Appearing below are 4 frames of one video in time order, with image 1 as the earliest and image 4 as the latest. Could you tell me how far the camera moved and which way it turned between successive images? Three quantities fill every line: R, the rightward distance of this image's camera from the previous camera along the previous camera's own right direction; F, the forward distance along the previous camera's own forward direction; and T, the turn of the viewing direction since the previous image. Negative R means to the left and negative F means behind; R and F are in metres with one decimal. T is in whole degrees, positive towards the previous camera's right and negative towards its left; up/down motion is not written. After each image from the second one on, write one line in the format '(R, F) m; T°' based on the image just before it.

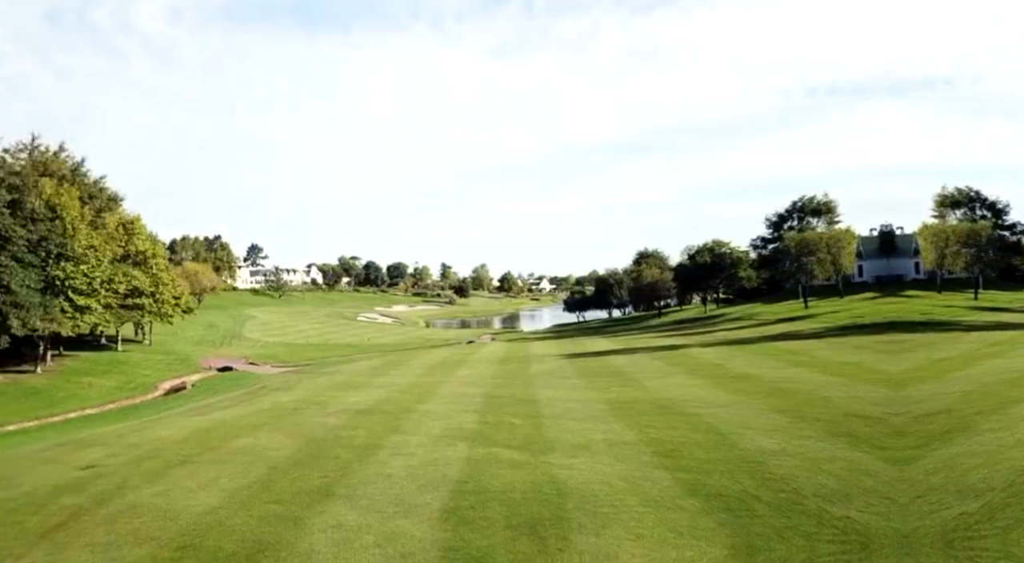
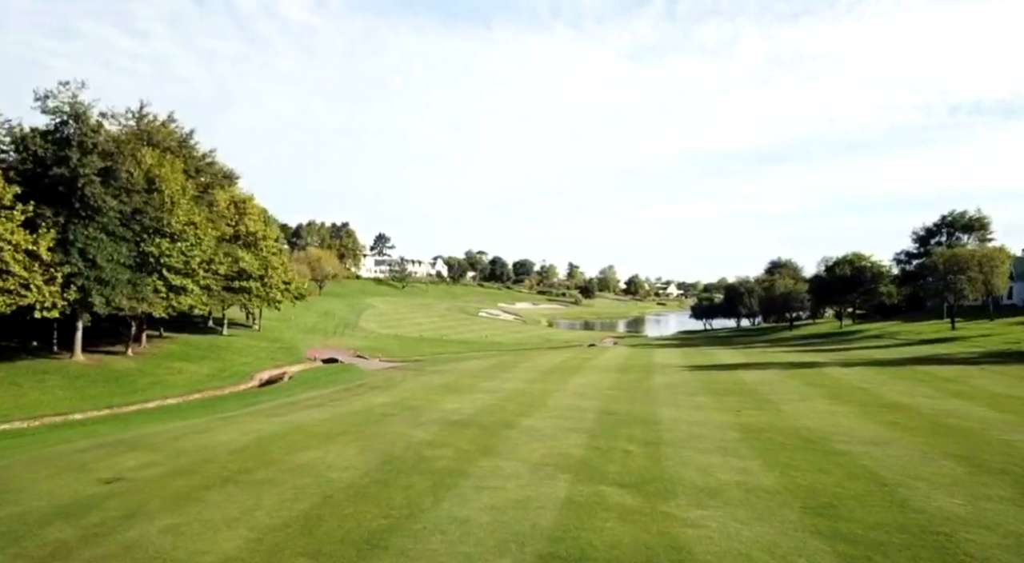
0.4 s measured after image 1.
(-0.1, +2.9) m; -8°
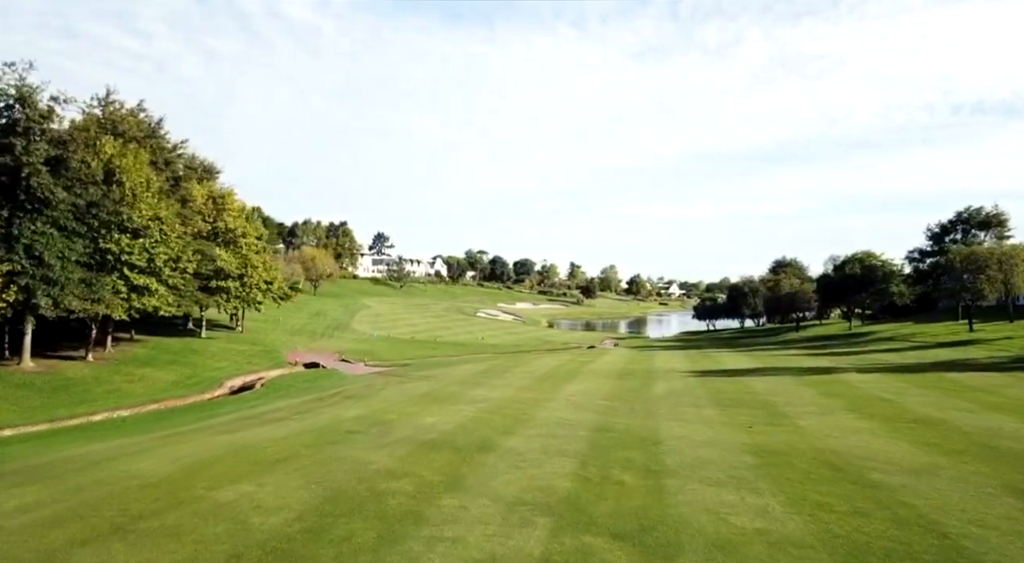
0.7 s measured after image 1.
(+0.5, +2.3) m; 0°
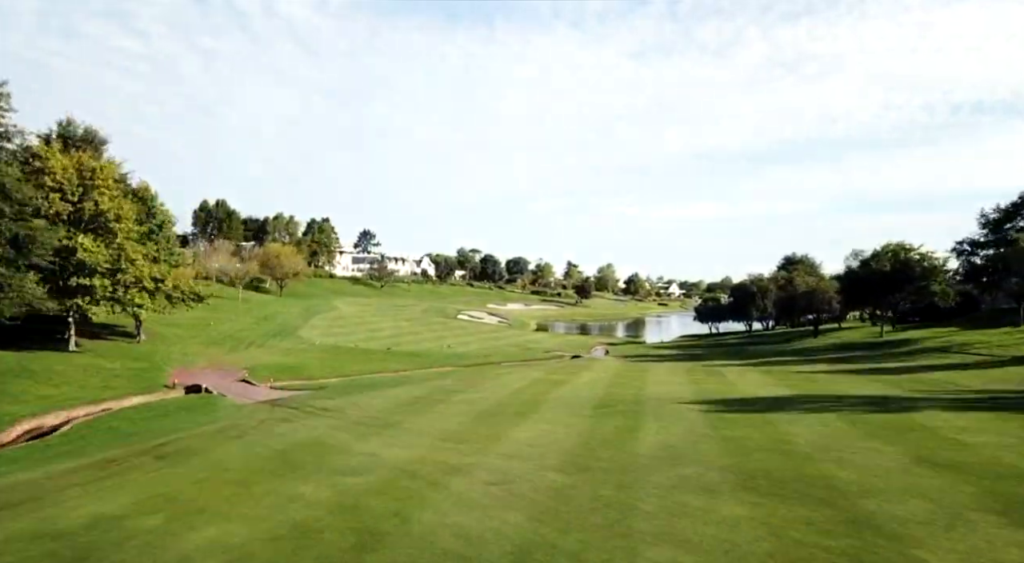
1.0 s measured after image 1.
(+2.3, +9.3) m; 0°
